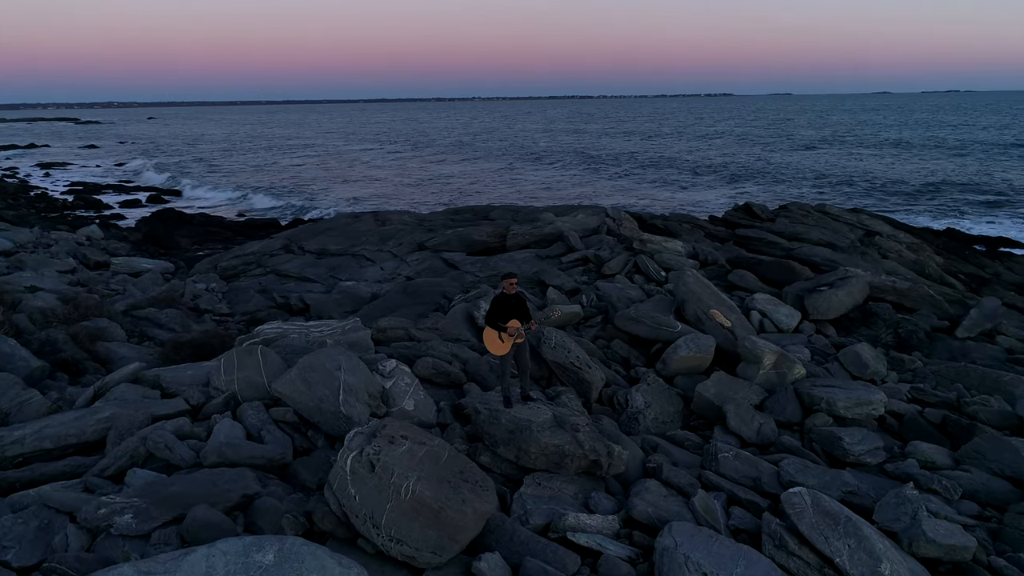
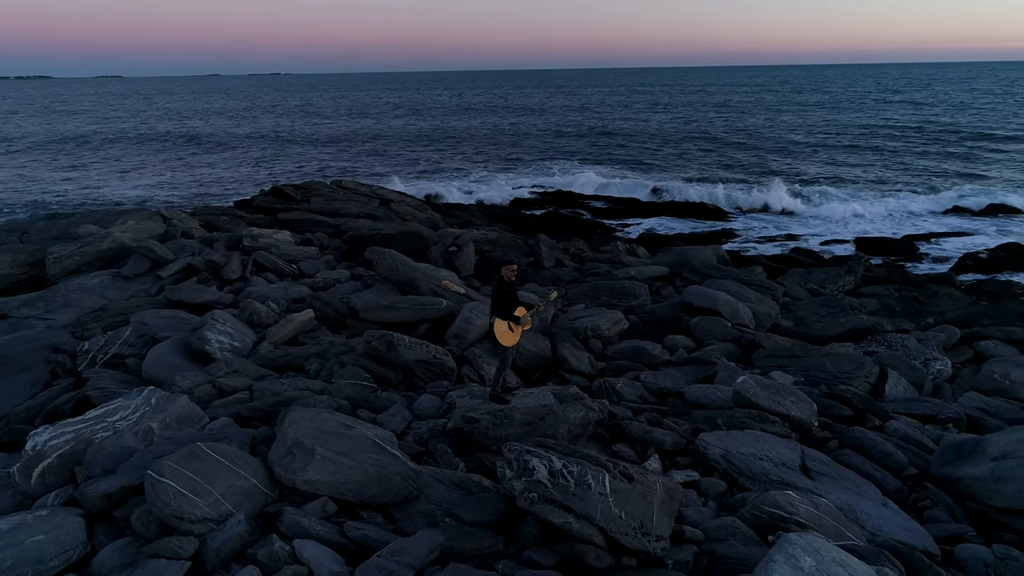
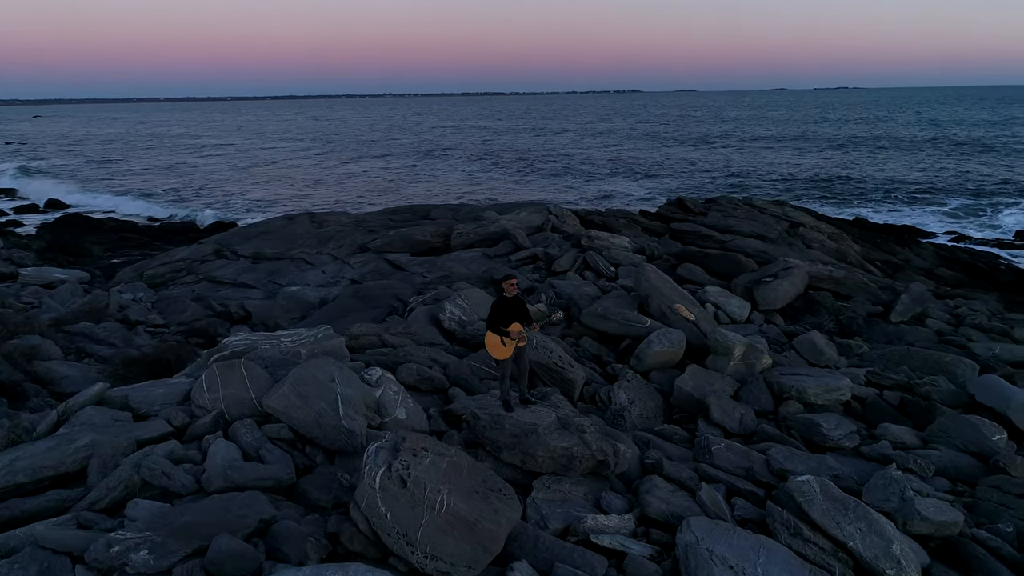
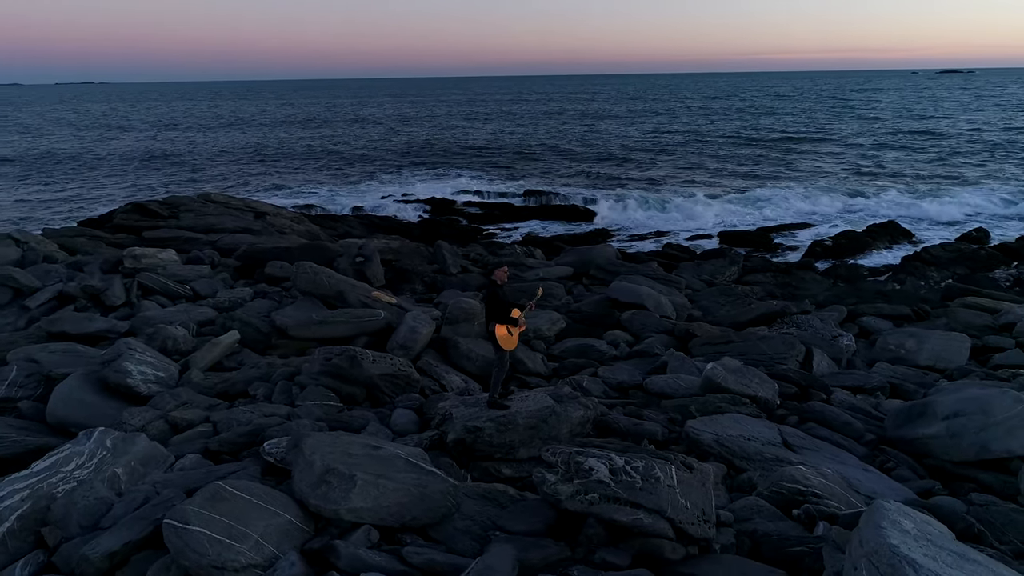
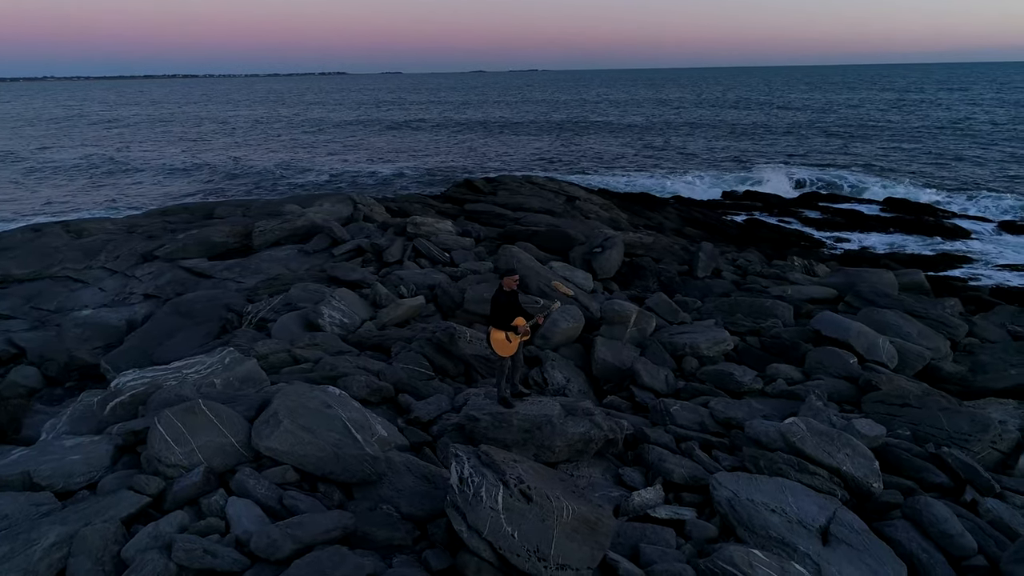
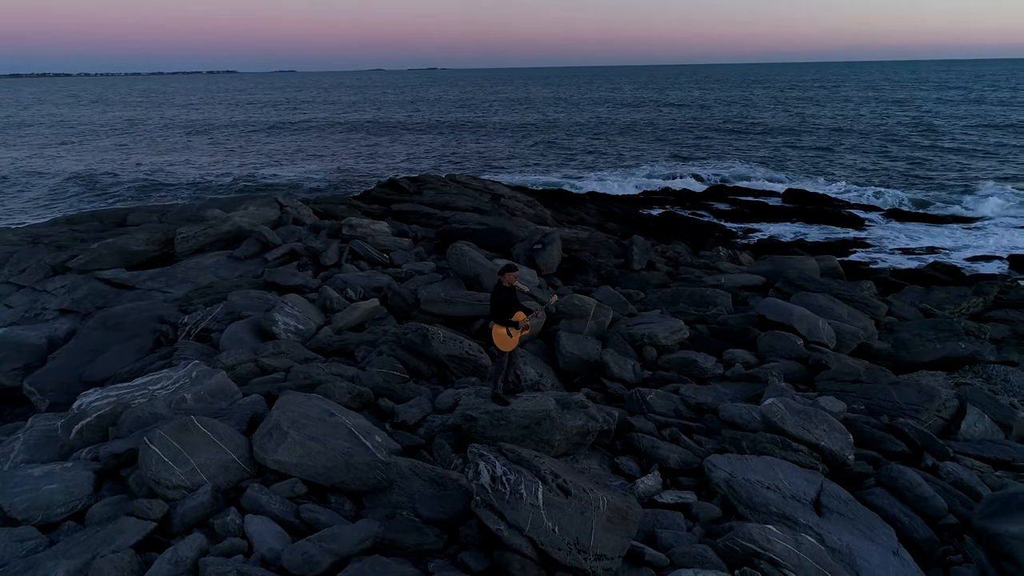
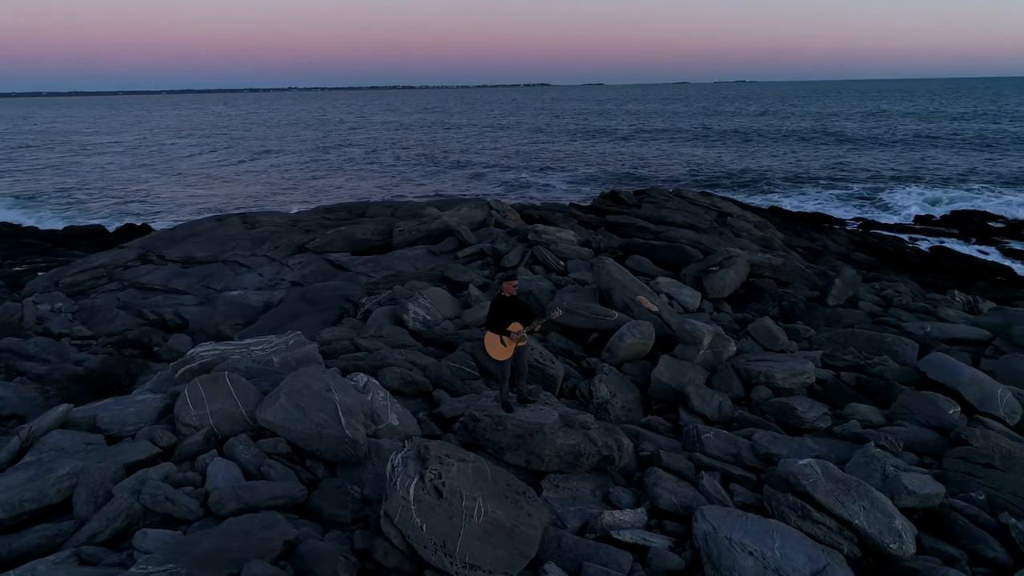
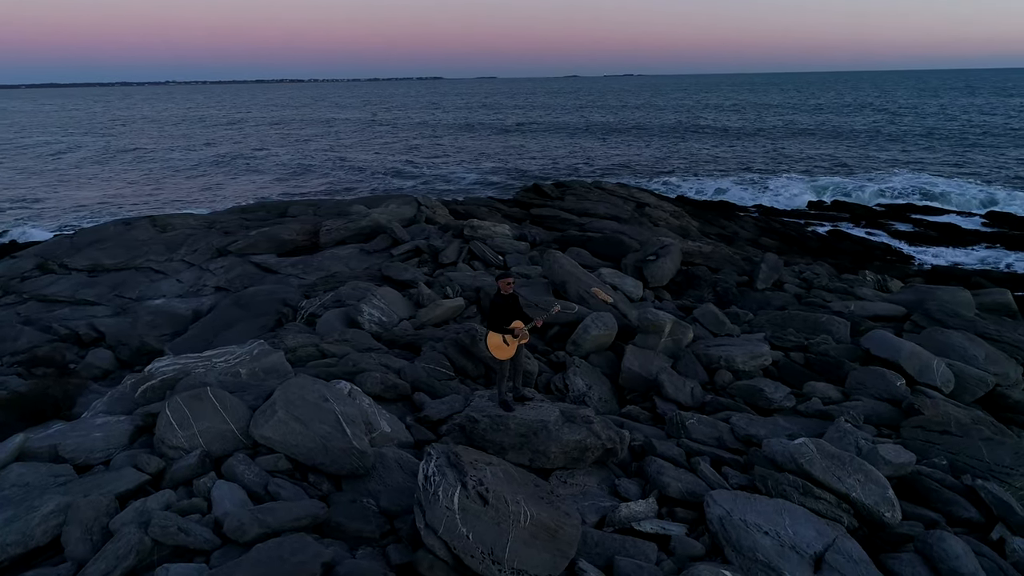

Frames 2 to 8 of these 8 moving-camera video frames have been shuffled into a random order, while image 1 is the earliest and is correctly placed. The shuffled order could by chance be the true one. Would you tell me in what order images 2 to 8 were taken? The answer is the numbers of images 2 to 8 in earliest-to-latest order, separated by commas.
3, 7, 8, 5, 6, 2, 4
